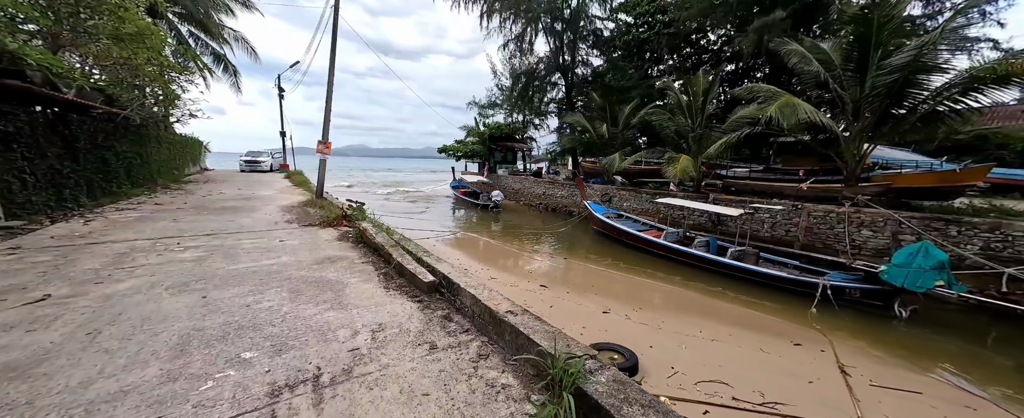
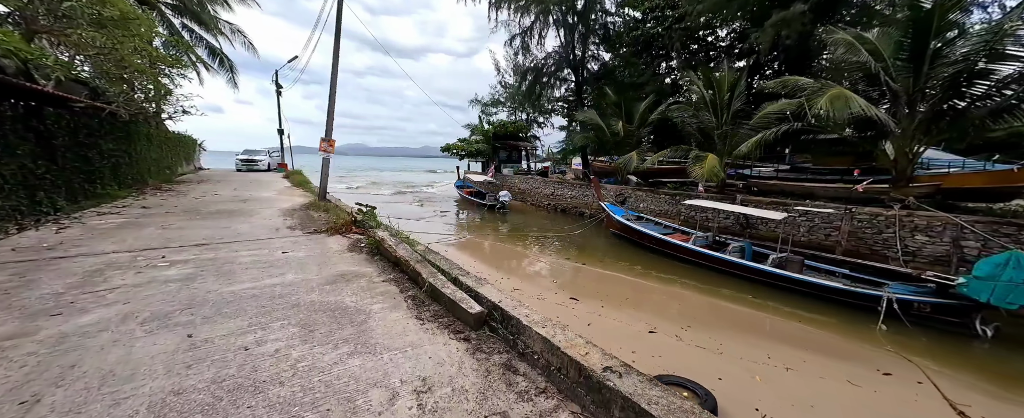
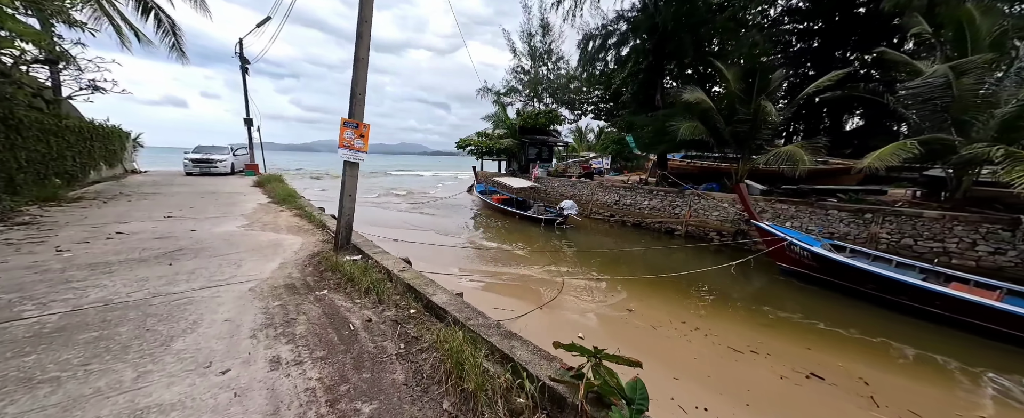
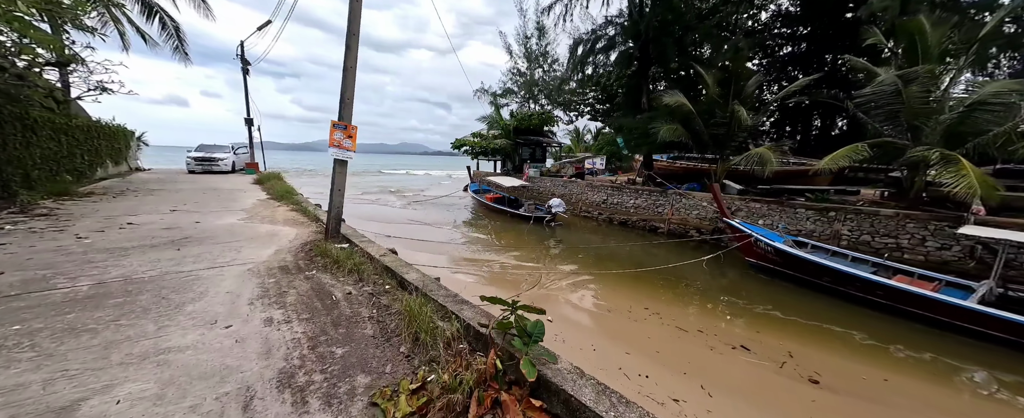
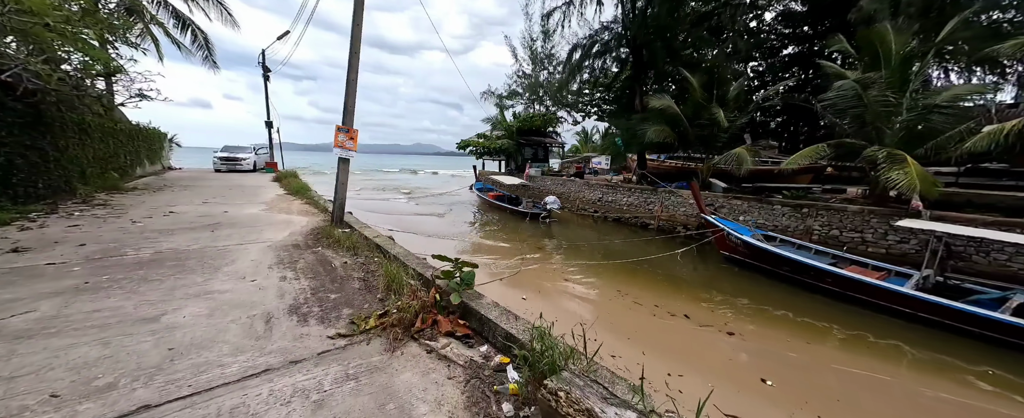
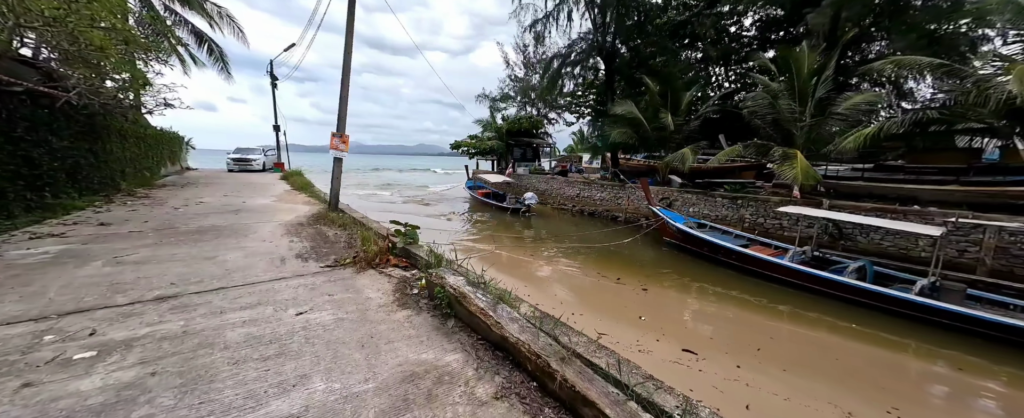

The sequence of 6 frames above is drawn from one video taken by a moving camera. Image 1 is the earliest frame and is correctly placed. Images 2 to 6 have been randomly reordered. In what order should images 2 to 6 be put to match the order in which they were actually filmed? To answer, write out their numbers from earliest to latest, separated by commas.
2, 6, 5, 4, 3
